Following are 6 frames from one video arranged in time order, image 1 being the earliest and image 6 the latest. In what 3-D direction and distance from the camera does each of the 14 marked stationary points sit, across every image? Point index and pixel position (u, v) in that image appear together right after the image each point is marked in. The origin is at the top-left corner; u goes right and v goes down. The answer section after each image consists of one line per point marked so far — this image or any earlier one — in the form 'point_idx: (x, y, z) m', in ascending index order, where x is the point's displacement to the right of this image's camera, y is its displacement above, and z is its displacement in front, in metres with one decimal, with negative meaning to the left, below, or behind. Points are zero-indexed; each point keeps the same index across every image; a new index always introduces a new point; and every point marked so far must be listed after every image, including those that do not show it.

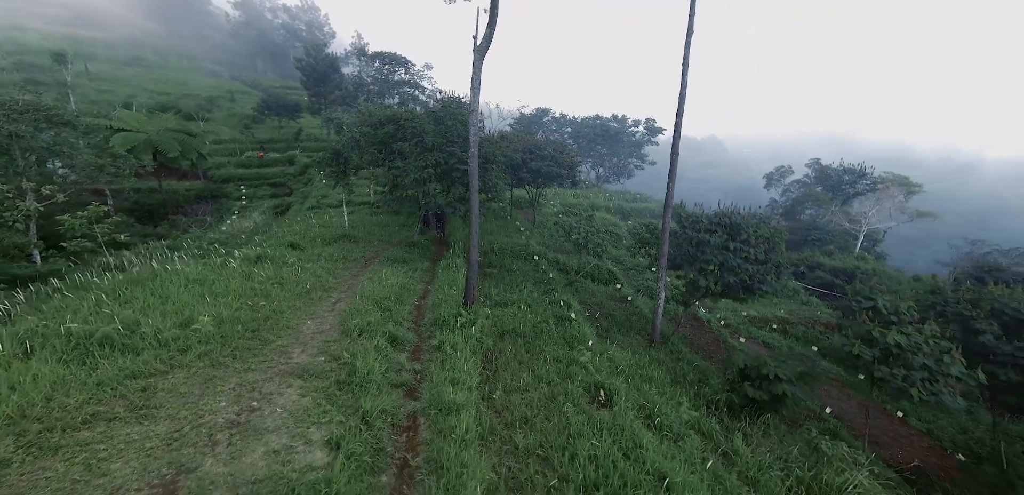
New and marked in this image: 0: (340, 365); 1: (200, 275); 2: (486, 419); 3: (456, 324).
0: (-2.9, -1.9, +6.8) m
1: (-6.9, -0.6, +9.0) m
2: (-0.4, -2.6, +6.2) m
3: (-1.3, -1.6, +8.8) m
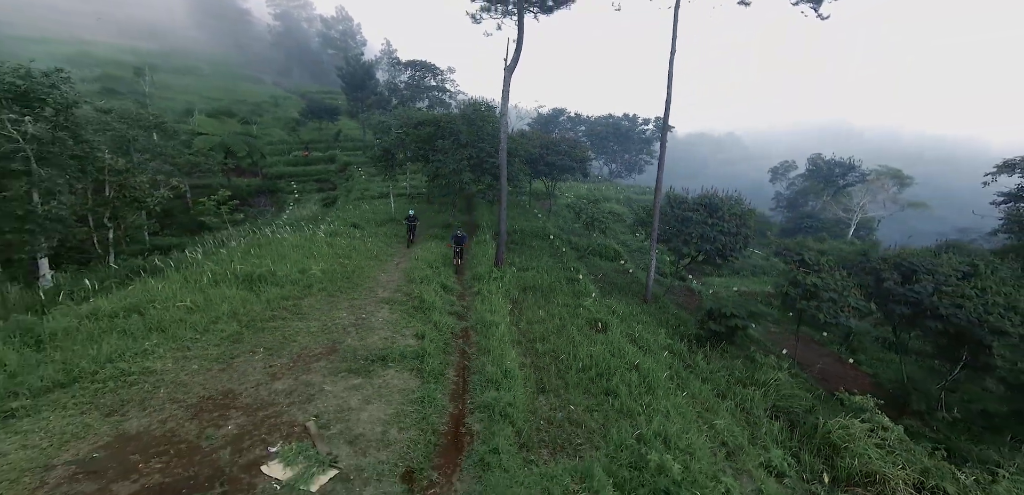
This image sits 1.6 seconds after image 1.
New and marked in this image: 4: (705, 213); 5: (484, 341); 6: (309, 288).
0: (-2.4, -1.1, +9.7) m
1: (-6.3, +0.1, +12.0) m
2: (+0.1, -1.8, +9.0) m
3: (-0.7, -0.8, +11.6) m
4: (+6.3, +1.1, +13.1) m
5: (-0.6, -1.9, +8.2) m
6: (-4.7, -0.9, +9.4) m
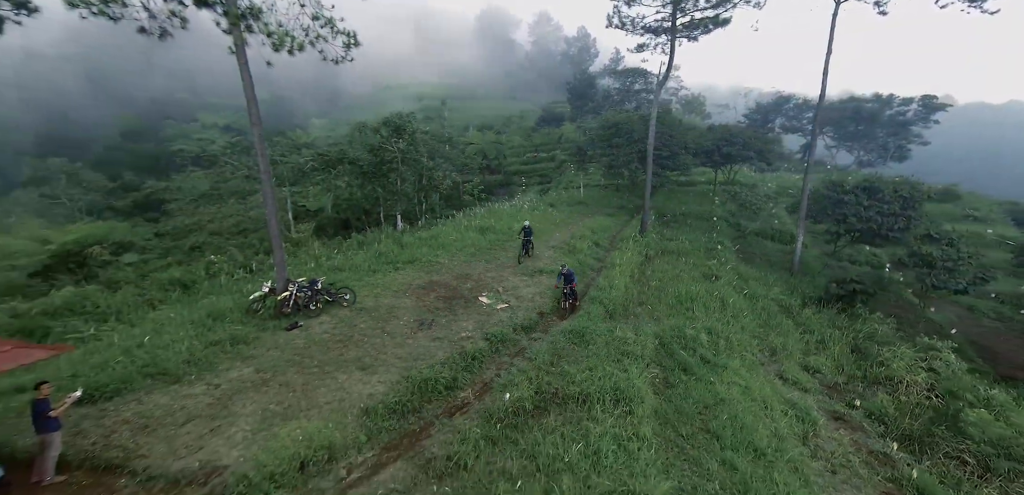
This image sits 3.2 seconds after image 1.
0: (+2.2, +0.1, +14.6) m
1: (0.0, +1.5, +18.5) m
2: (+4.0, -0.7, +12.8) m
3: (+4.7, +0.3, +15.4) m
4: (+11.5, +1.8, +13.2) m
5: (+3.0, -0.7, +12.4) m
6: (+0.1, +0.4, +15.5) m
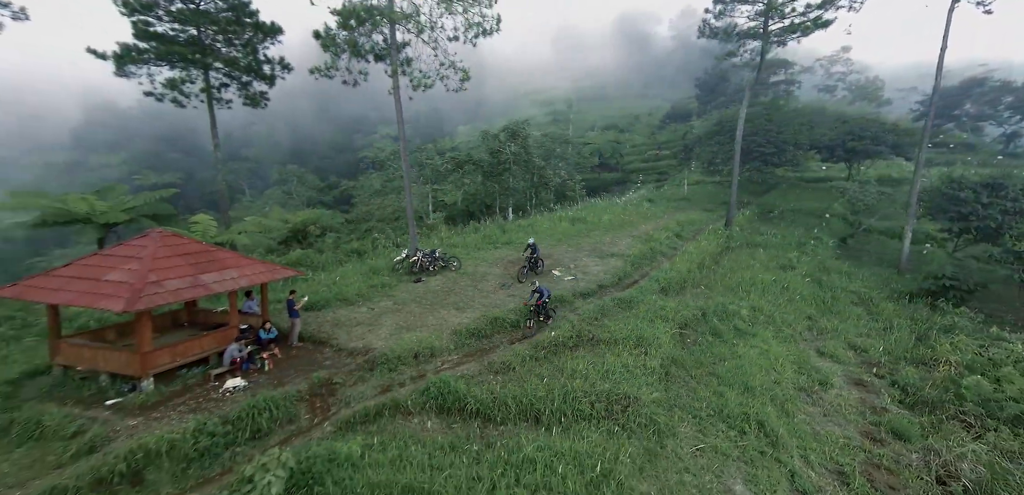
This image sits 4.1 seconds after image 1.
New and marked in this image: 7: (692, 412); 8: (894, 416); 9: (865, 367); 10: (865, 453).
0: (+5.6, +0.5, +16.0) m
1: (+4.8, +1.9, +20.4) m
2: (+6.7, -0.4, +13.7) m
3: (+8.2, +0.6, +16.0) m
4: (+14.1, +1.9, +11.8) m
5: (+5.6, -0.3, +13.6) m
6: (+3.9, +0.9, +17.5) m
7: (+3.2, -3.0, +7.3) m
8: (+6.7, -2.9, +7.1) m
9: (+7.4, -2.5, +8.5) m
10: (+5.8, -3.3, +6.7) m
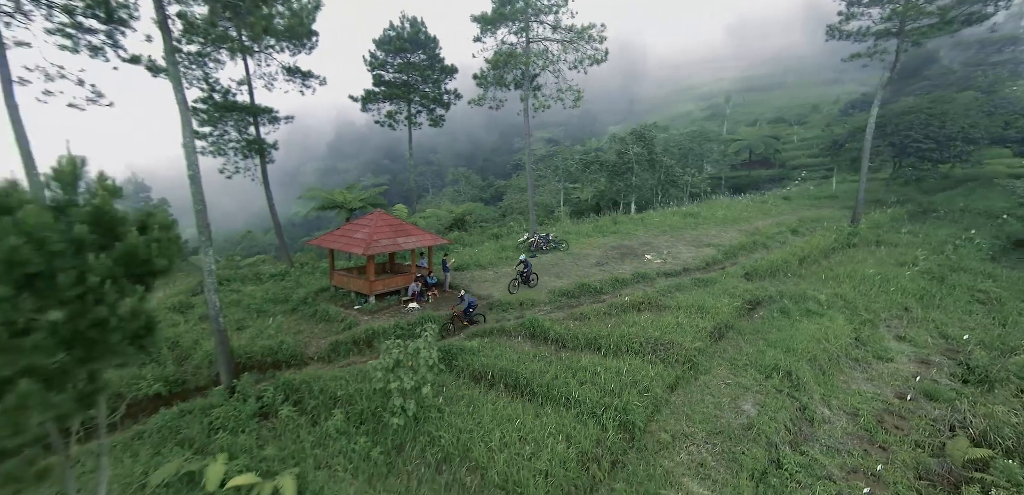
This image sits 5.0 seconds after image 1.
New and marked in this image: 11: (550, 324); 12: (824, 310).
0: (+10.3, +0.7, +16.4) m
1: (+11.0, +2.1, +20.8) m
2: (+10.5, -0.2, +13.9) m
3: (+12.7, +0.7, +15.5) m
4: (+16.8, +1.8, +9.5) m
5: (+9.4, -0.1, +14.2) m
6: (+9.1, +1.1, +18.4) m
7: (+4.8, -2.6, +9.1) m
8: (+8.0, -2.6, +7.6) m
9: (+9.1, -2.3, +8.7) m
10: (+7.0, -2.9, +7.6) m
11: (+0.9, -2.0, +10.4) m
12: (+8.0, -1.6, +10.4) m
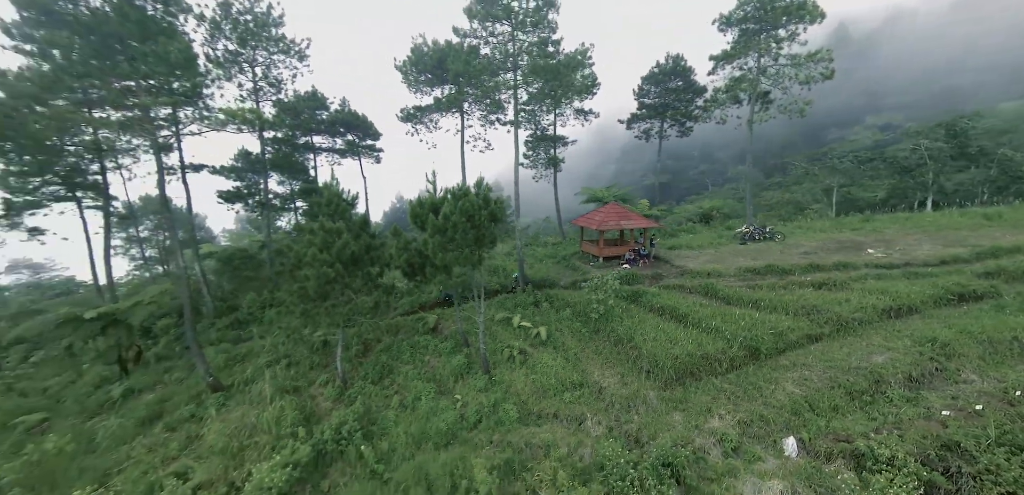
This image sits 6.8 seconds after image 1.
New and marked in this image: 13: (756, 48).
0: (+18.5, +0.4, +12.9) m
1: (+21.8, +1.5, +16.0) m
2: (+17.1, -0.4, +10.8) m
3: (+19.9, +0.3, +10.8) m
4: (+19.8, +1.5, +3.5) m
5: (+16.4, -0.2, +11.7) m
6: (+18.8, +0.8, +15.2) m
7: (+9.5, -2.1, +10.3) m
8: (+11.3, -2.3, +7.2) m
9: (+12.8, -2.1, +7.5) m
10: (+10.4, -2.6, +7.8) m
11: (+7.2, -1.4, +13.7) m
12: (+12.9, -1.4, +9.5) m
13: (+11.3, +9.5, +18.9) m
